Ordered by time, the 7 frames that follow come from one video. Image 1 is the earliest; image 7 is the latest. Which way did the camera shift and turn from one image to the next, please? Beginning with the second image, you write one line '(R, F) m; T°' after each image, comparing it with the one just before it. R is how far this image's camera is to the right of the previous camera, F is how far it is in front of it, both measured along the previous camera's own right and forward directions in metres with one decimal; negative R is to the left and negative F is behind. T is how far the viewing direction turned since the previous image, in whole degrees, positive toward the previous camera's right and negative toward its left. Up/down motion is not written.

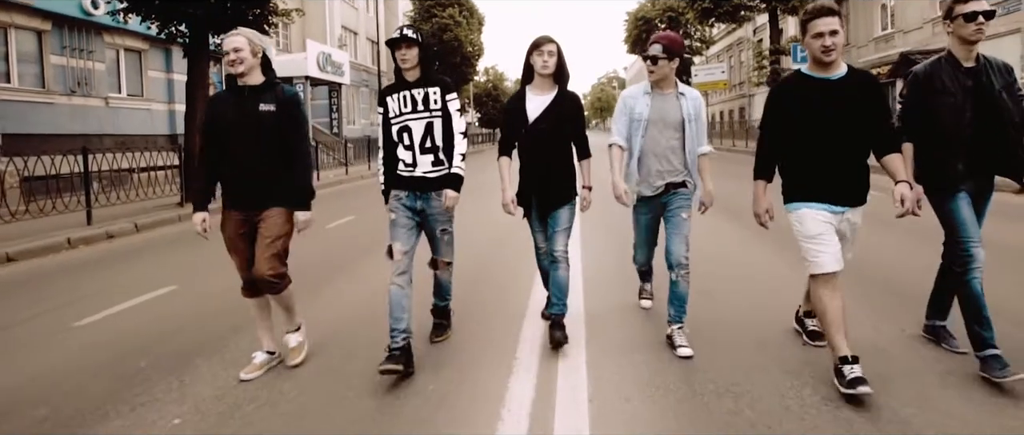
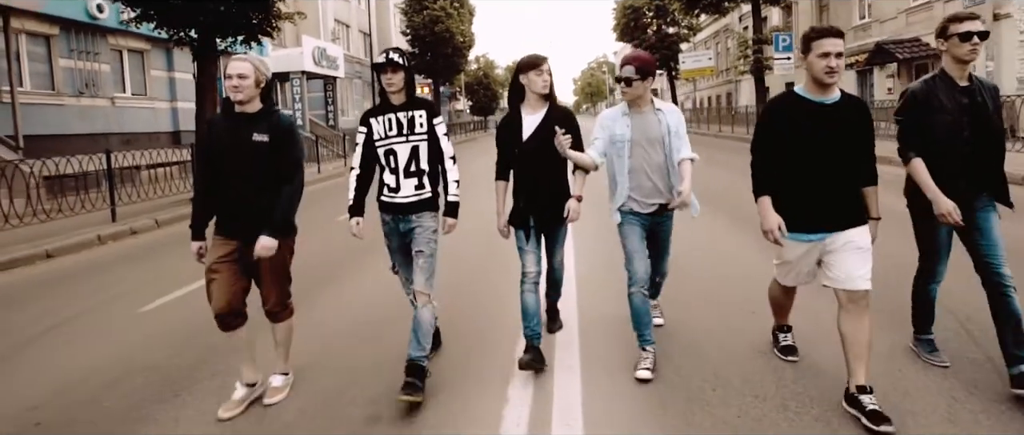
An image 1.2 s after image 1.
(-0.1, -0.7) m; +1°
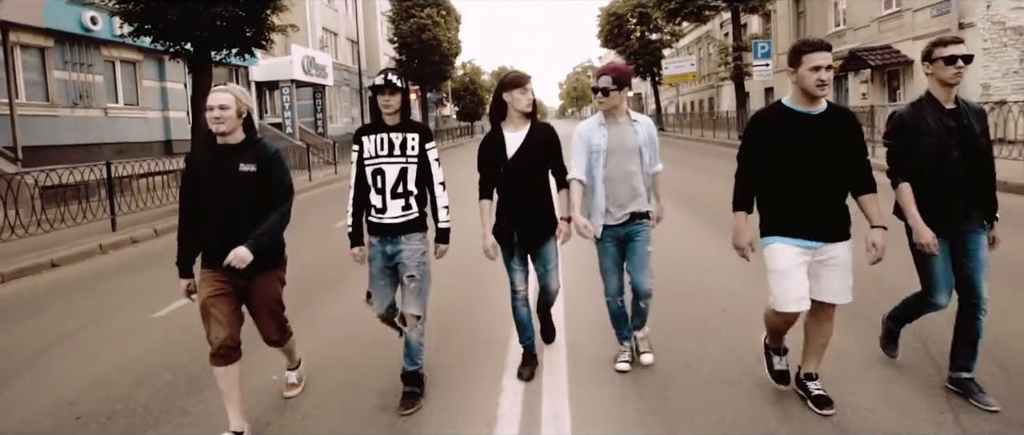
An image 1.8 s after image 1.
(0.0, -0.4) m; +1°
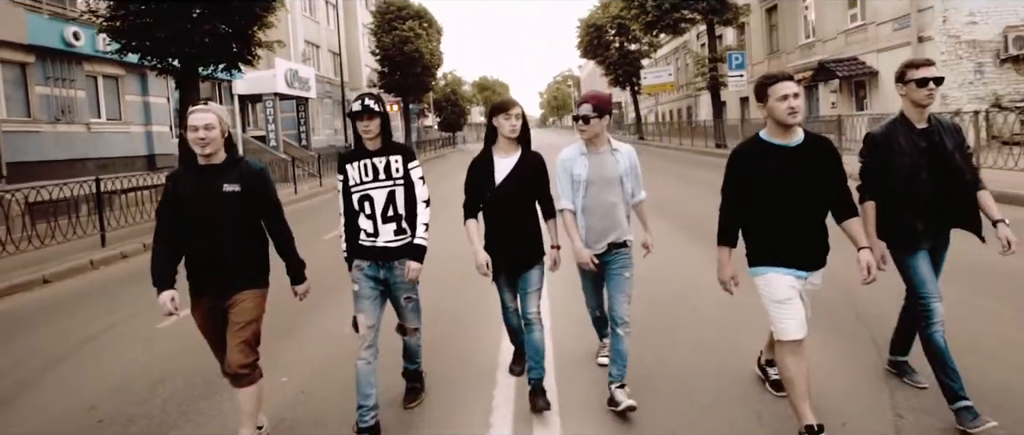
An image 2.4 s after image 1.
(0.0, -0.3) m; +1°
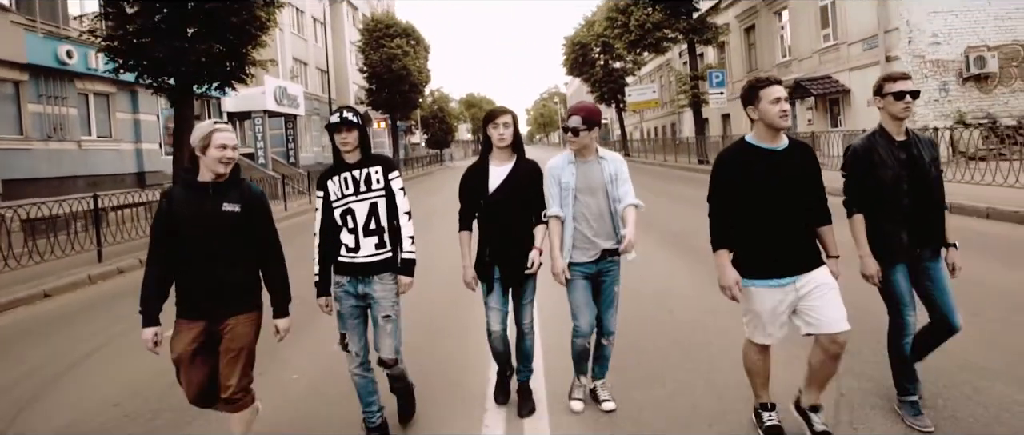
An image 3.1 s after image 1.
(0.0, -0.4) m; +1°
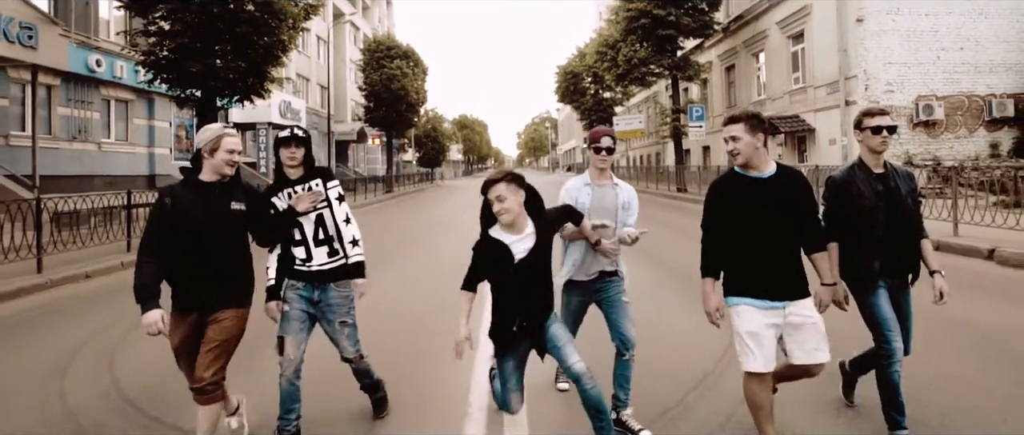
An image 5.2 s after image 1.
(-0.1, -1.3) m; +1°
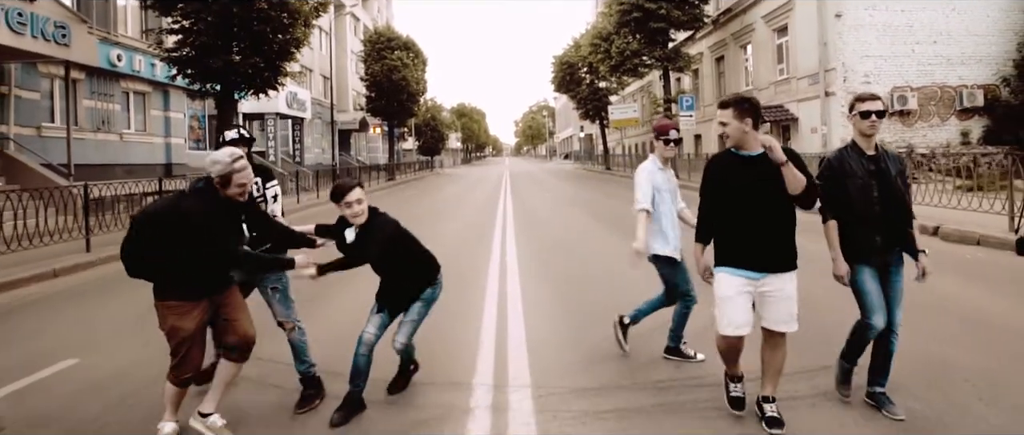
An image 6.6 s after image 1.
(0.0, -1.0) m; 0°
